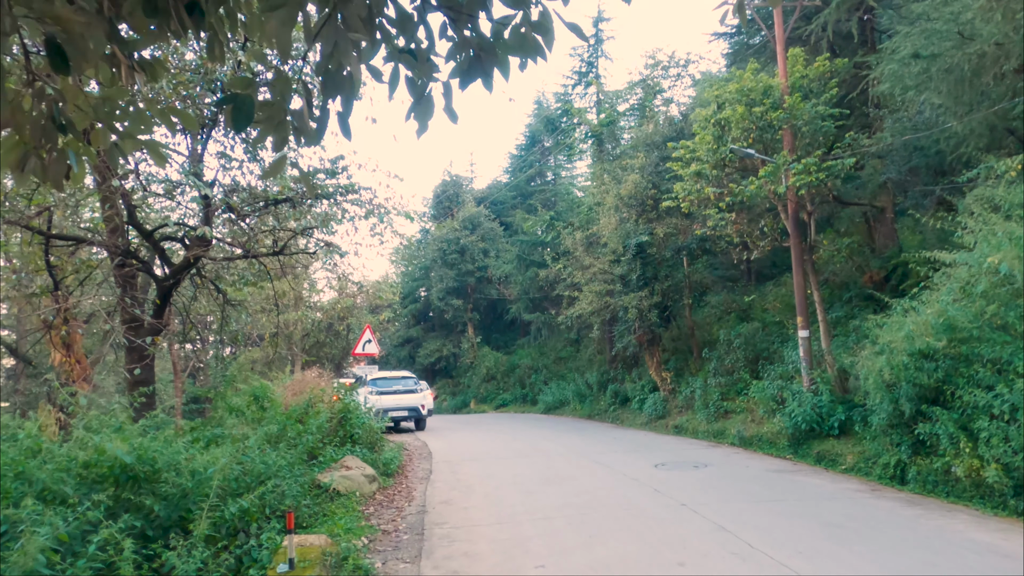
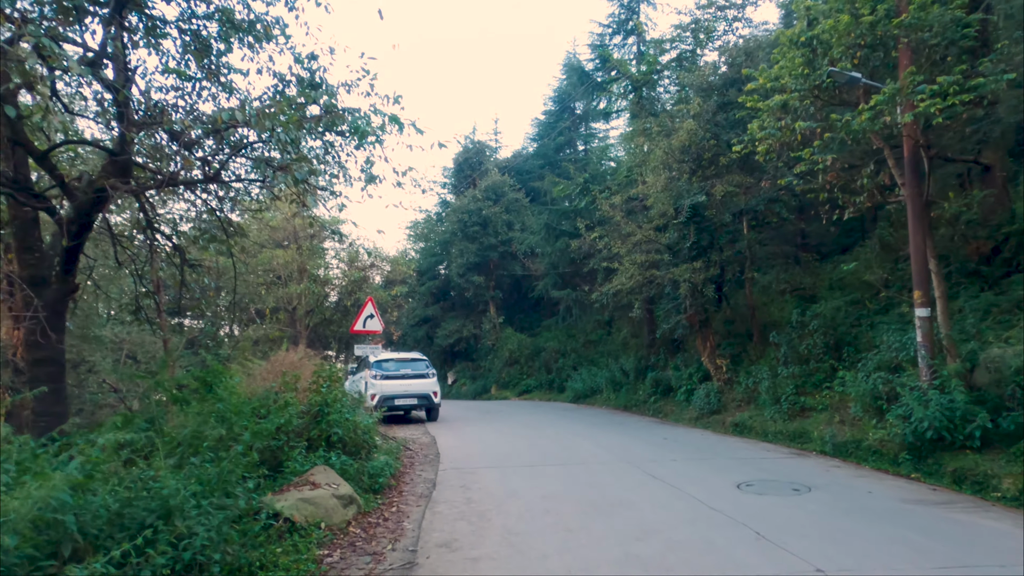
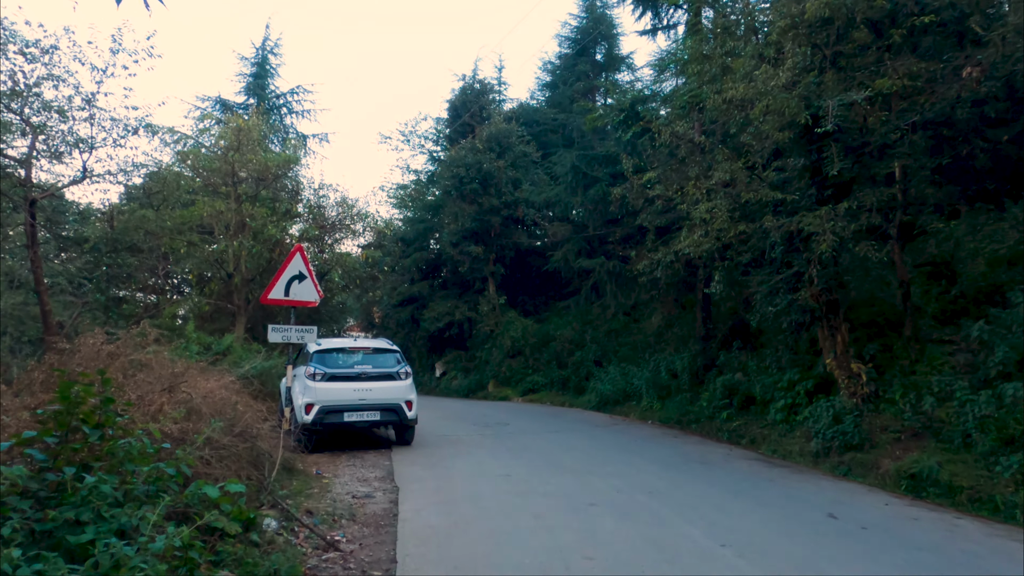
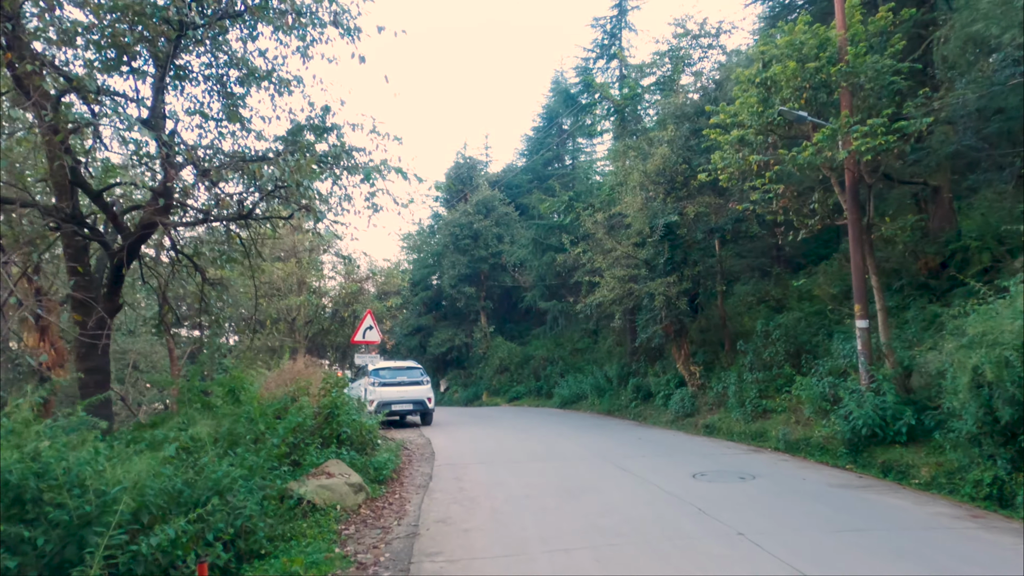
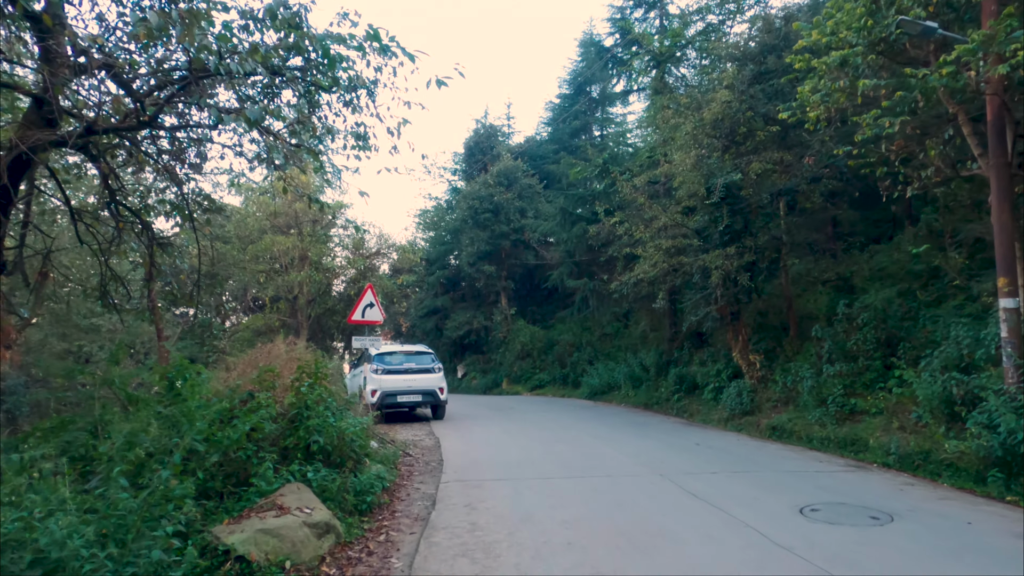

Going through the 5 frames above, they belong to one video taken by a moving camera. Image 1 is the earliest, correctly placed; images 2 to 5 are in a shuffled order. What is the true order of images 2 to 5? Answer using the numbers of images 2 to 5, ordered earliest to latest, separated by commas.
4, 2, 5, 3
